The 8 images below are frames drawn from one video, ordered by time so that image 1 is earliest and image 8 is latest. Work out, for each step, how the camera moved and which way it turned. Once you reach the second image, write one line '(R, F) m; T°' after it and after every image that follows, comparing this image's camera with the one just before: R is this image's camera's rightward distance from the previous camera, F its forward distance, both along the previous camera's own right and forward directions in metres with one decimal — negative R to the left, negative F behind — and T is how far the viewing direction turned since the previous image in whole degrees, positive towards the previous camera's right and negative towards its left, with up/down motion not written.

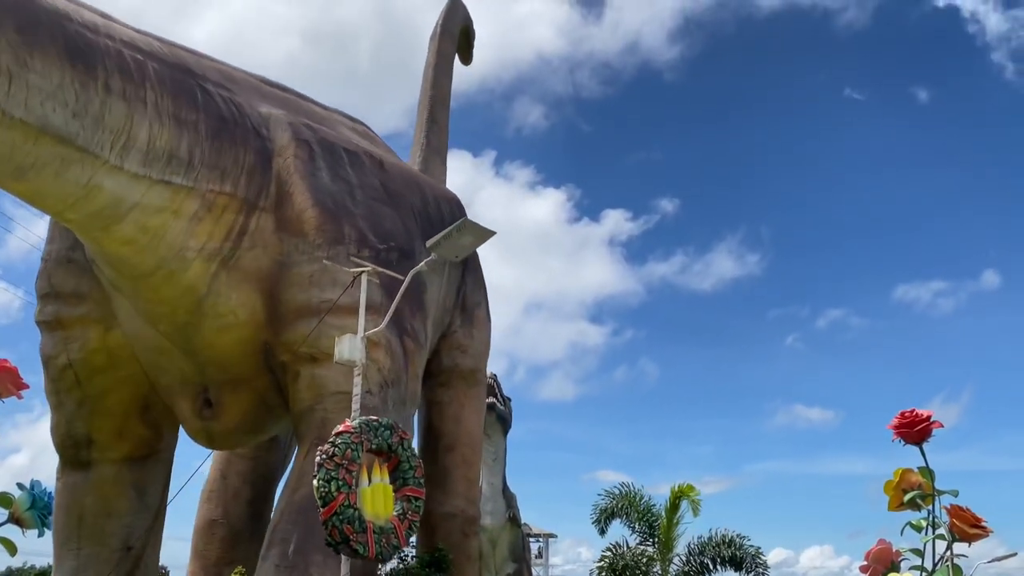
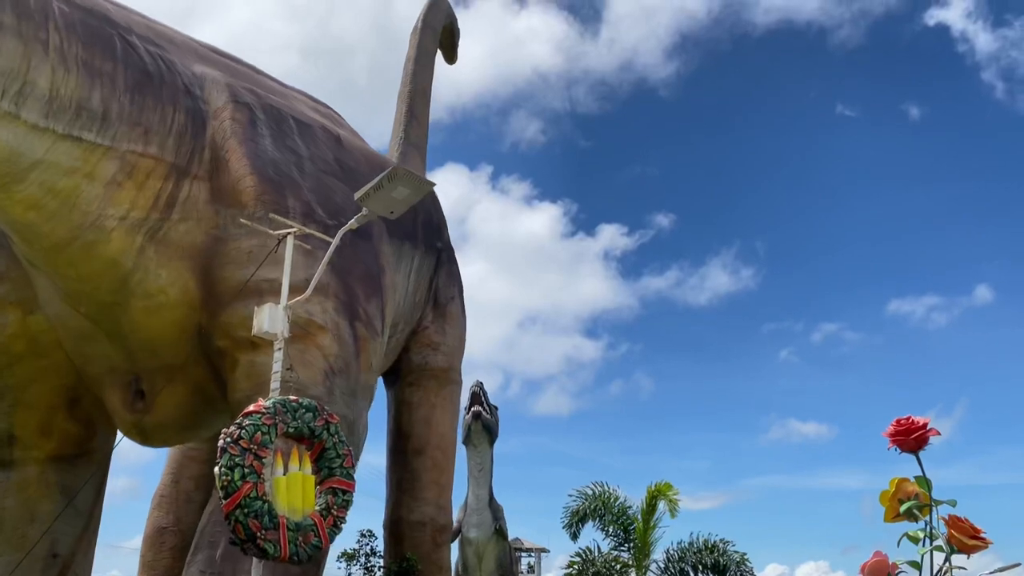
(+0.2, +0.5) m; 0°
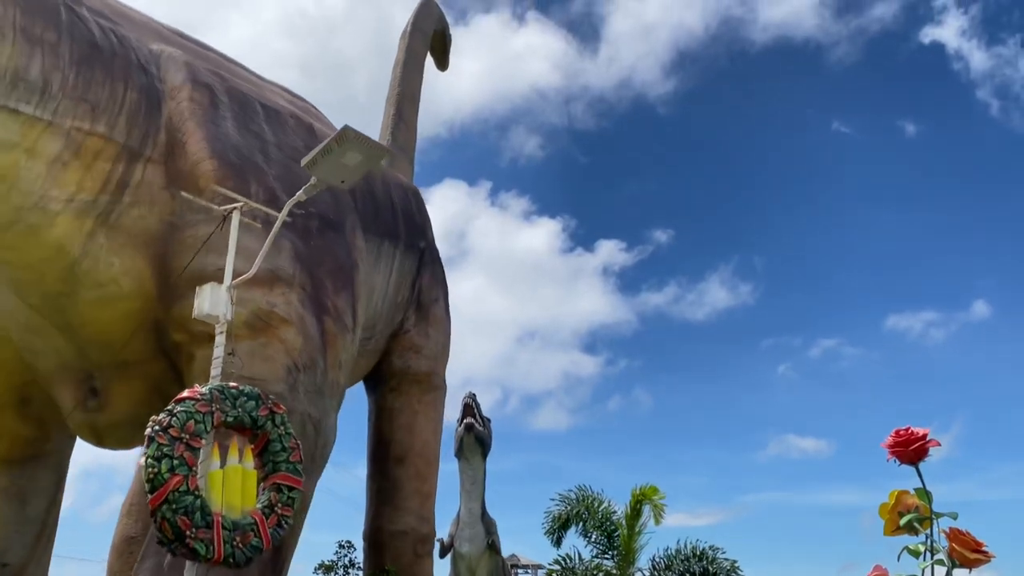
(+0.1, +0.3) m; 0°
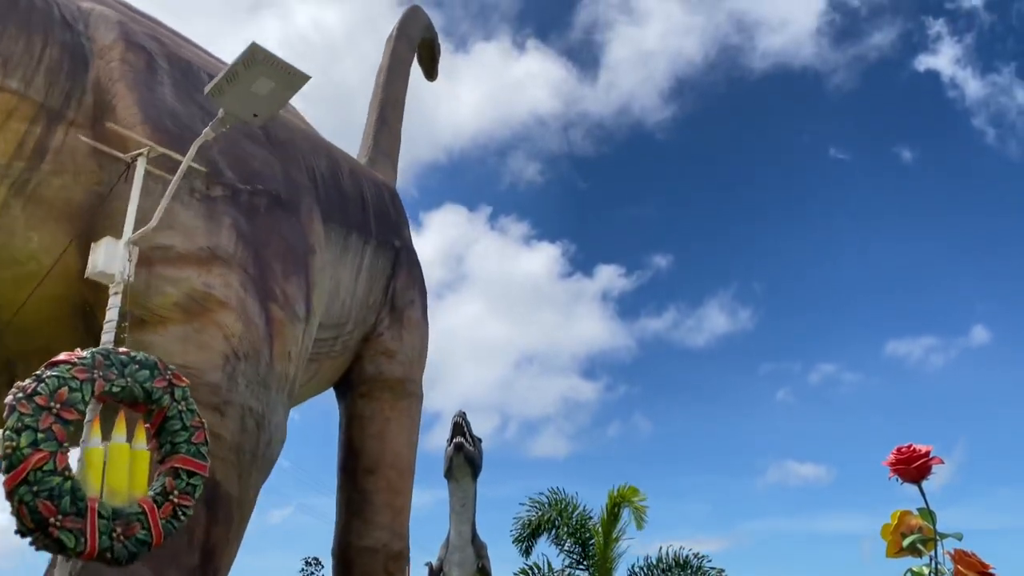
(+0.2, +0.4) m; 0°
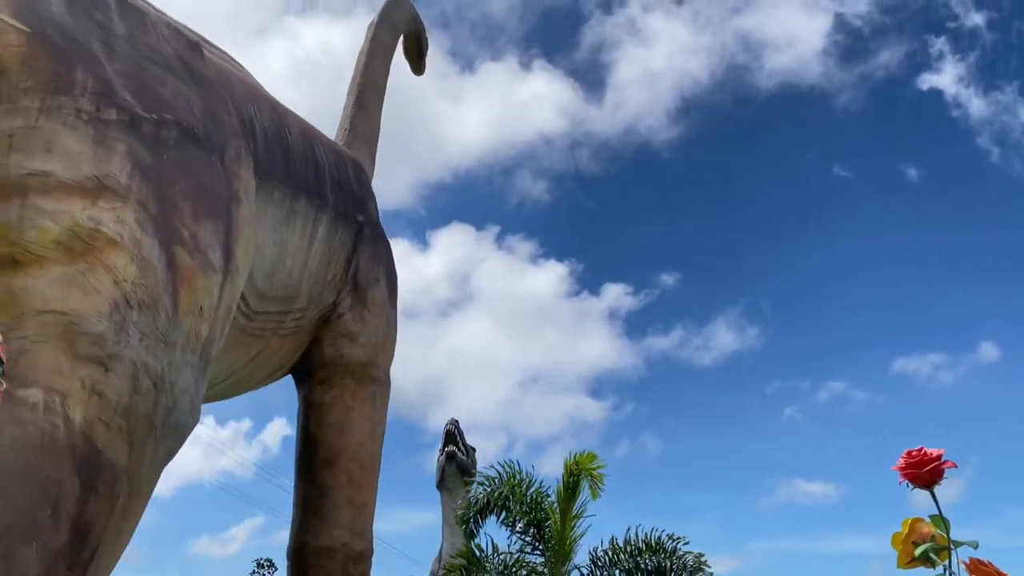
(+0.3, +0.6) m; 0°
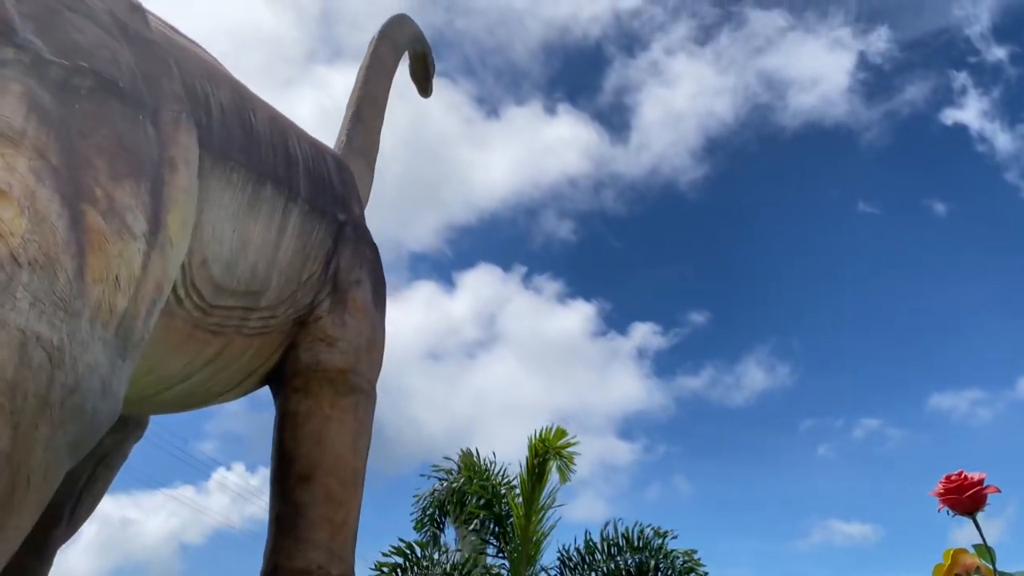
(+0.3, +0.5) m; -2°
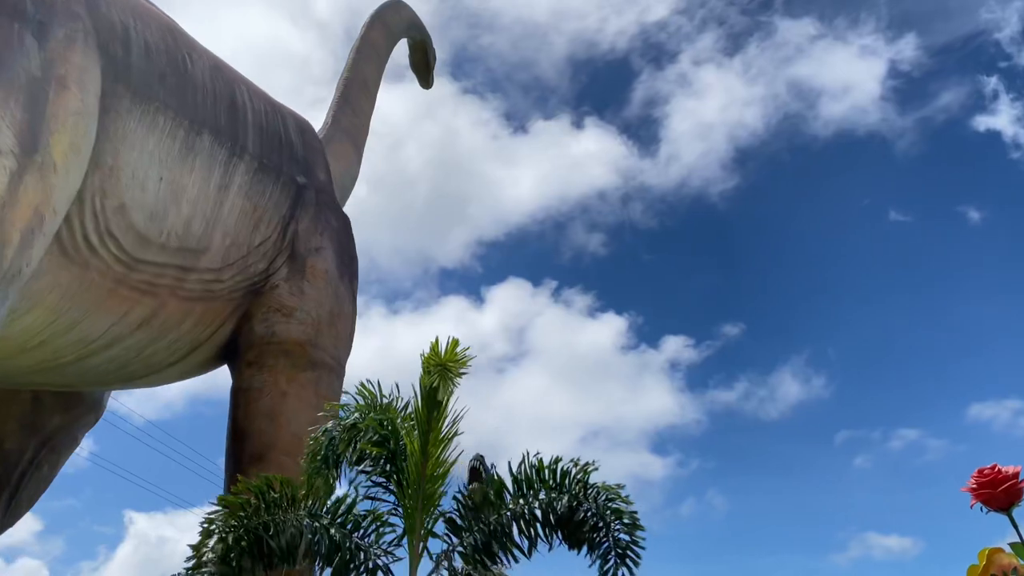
(+0.4, +0.5) m; -2°
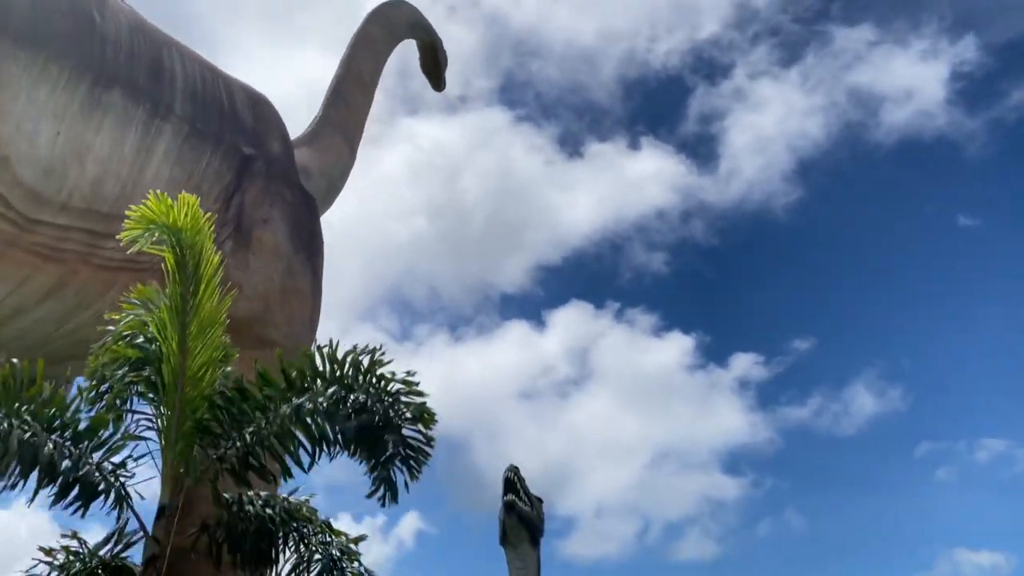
(+0.6, +0.5) m; -4°
